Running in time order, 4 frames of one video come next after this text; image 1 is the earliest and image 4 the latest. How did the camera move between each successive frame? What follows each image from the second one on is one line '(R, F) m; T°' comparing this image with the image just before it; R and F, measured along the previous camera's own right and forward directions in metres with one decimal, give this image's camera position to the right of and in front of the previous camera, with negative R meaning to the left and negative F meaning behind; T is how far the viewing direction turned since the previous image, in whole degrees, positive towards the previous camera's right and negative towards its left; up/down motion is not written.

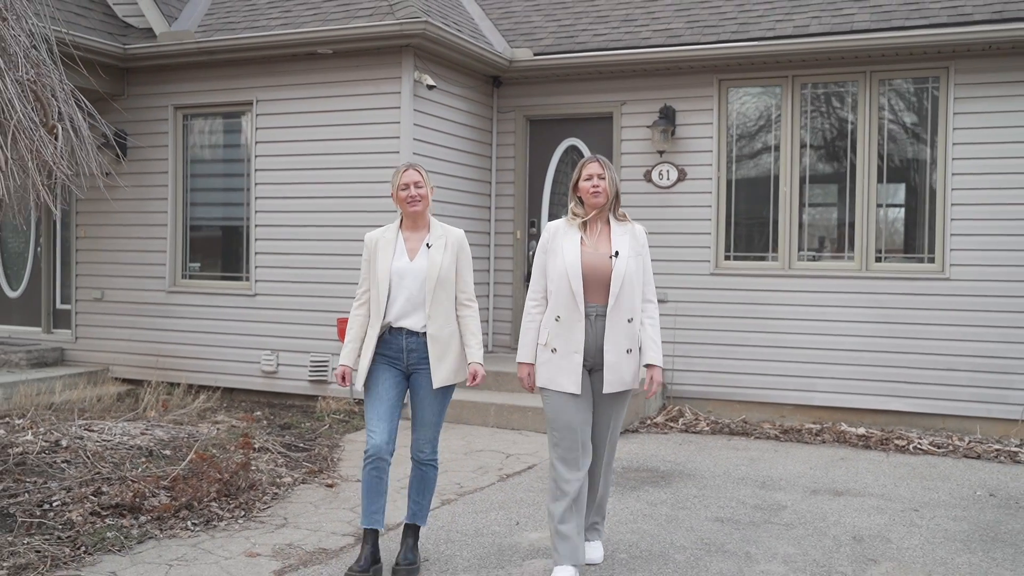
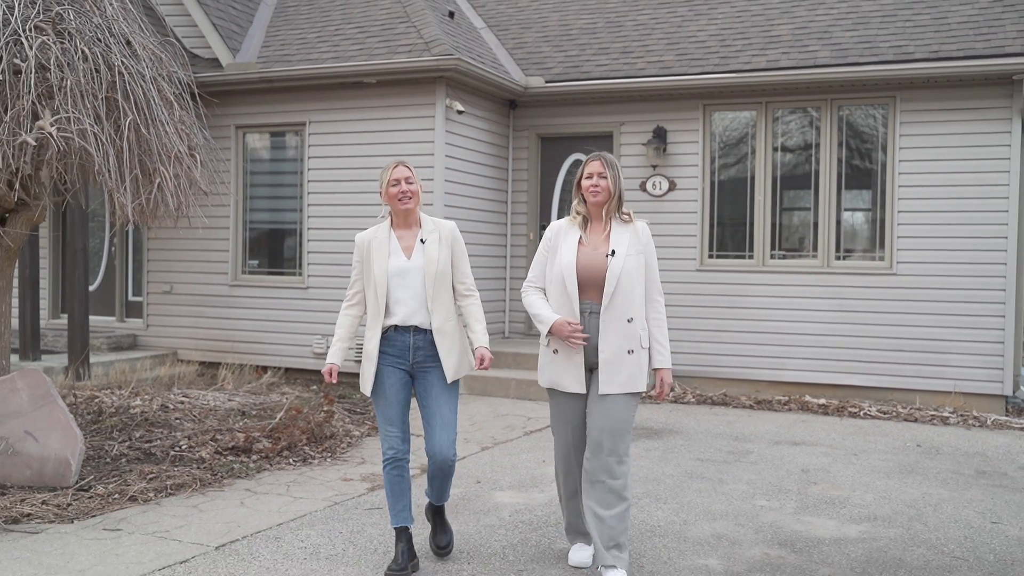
(-0.2, -1.5) m; 0°
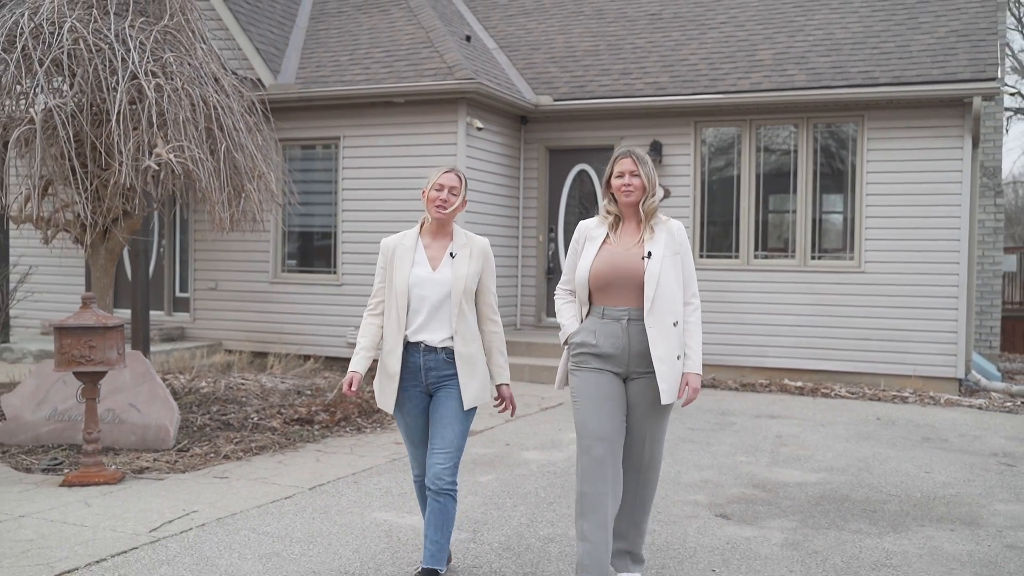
(-0.2, -1.2) m; 0°
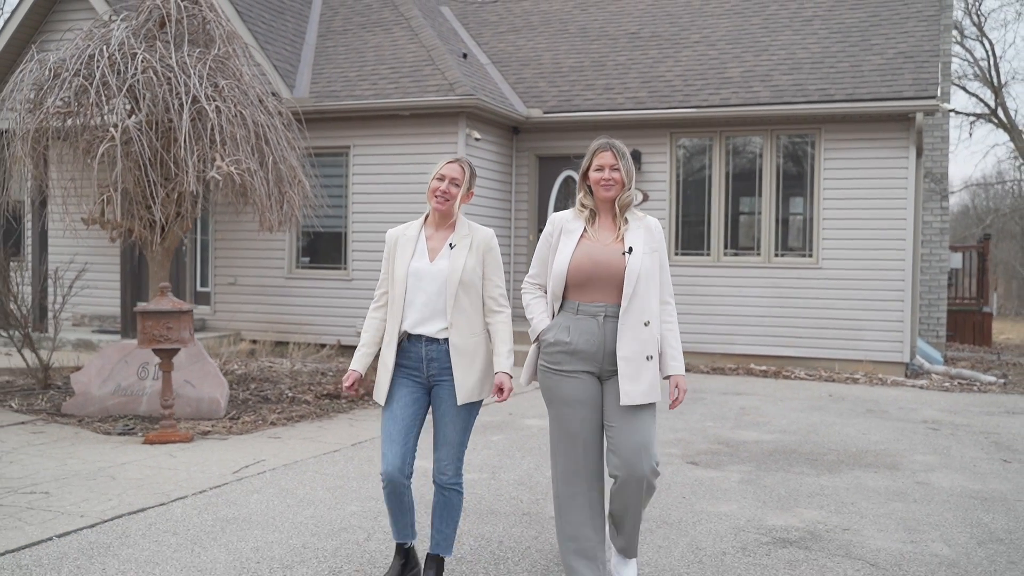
(-0.2, -1.2) m; +1°
